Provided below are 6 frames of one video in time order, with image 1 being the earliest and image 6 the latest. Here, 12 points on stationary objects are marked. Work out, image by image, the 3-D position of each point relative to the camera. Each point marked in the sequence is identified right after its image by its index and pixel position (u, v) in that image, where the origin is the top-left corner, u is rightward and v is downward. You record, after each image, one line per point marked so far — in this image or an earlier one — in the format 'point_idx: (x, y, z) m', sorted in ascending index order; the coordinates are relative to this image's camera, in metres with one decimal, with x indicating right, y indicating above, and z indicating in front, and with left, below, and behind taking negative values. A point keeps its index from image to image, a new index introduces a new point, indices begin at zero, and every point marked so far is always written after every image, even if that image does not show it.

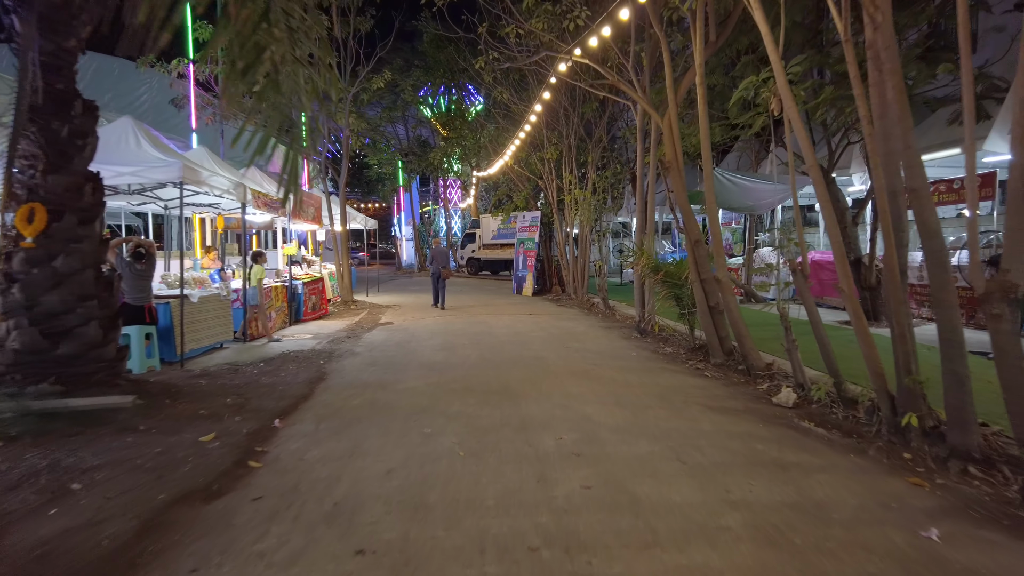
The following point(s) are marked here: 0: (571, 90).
0: (+1.4, +4.7, +16.4) m
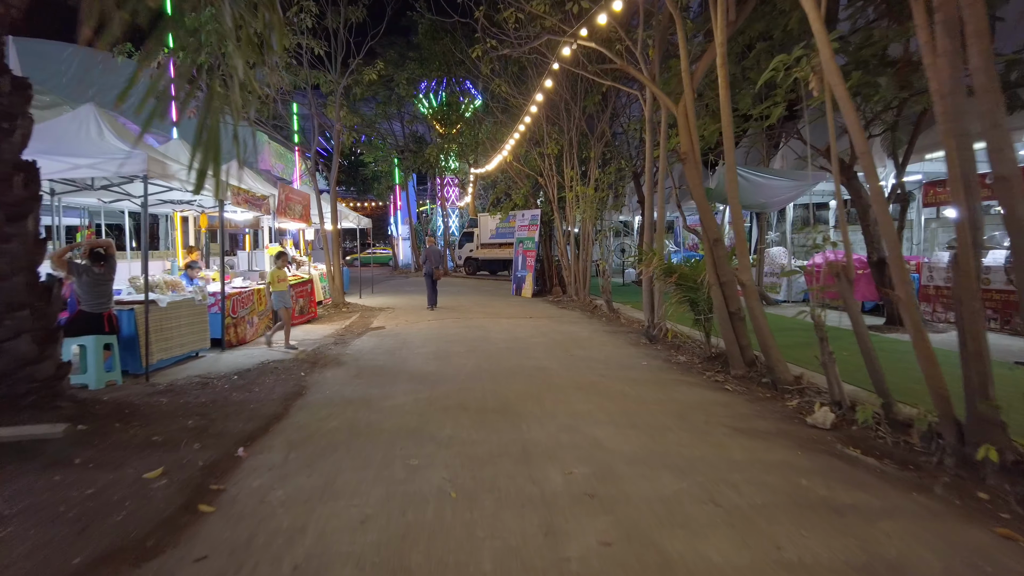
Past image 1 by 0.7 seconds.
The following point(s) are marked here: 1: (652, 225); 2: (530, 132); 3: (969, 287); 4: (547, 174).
0: (+1.3, +4.7, +15.7) m
1: (+2.0, +0.9, +9.9) m
2: (+0.5, +4.0, +17.7) m
3: (+2.5, 0.0, +3.8) m
4: (+0.9, +2.9, +17.9) m
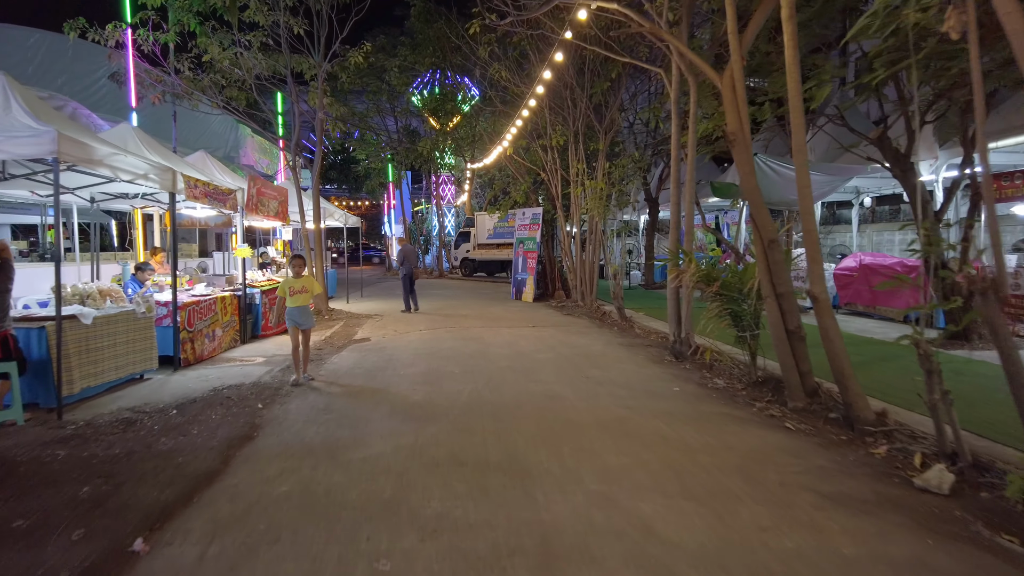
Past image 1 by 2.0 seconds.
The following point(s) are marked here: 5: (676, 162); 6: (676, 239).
0: (+1.4, +4.6, +14.4) m
1: (+2.0, +0.8, +8.5) m
2: (+0.5, +3.9, +16.3) m
3: (+2.5, -0.1, +2.4) m
4: (+0.9, +2.8, +16.6) m
5: (+2.0, +1.5, +8.5) m
6: (+2.0, +0.6, +8.5) m
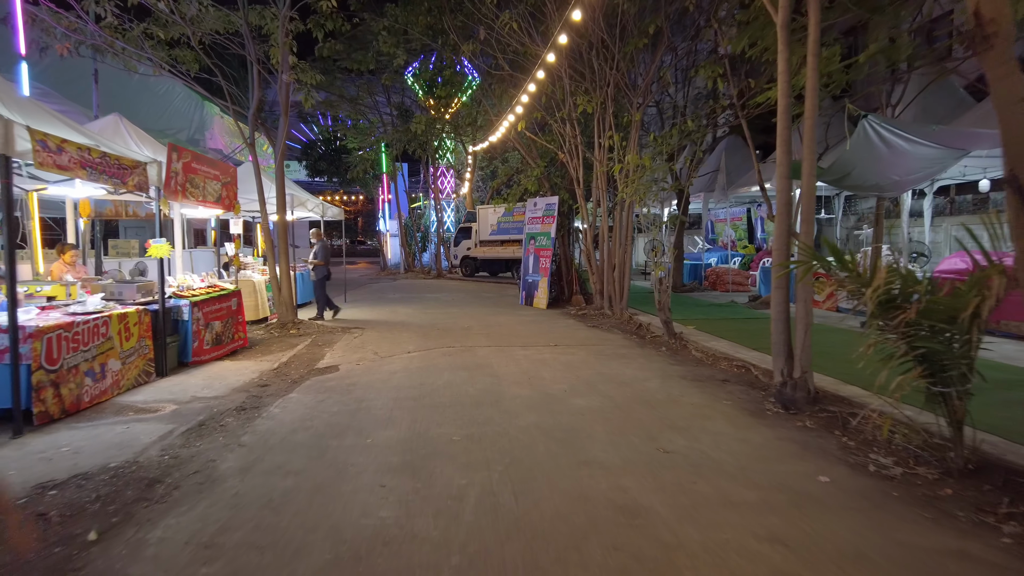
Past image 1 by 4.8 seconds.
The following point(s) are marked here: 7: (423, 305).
0: (+1.6, +4.5, +11.6) m
1: (+2.3, +0.6, +5.8) m
2: (+0.7, +3.8, +13.5) m
3: (+2.8, -0.2, -0.4) m
4: (+1.1, +2.7, +13.8) m
5: (+2.3, +1.4, +5.8) m
6: (+2.3, +0.5, +5.8) m
7: (-2.0, -0.4, +15.4) m
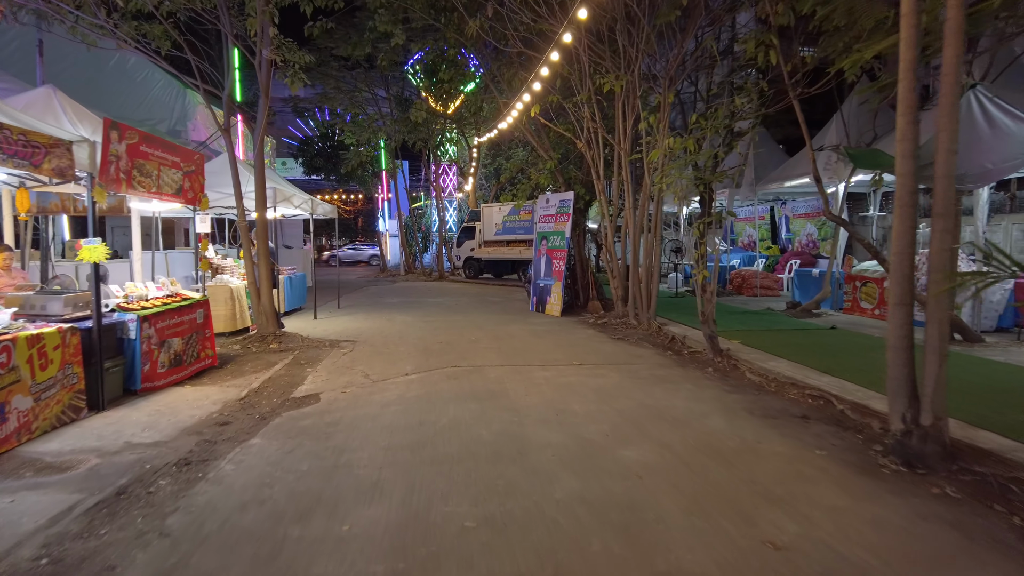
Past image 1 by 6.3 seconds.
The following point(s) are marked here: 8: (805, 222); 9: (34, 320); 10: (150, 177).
0: (+1.8, +4.4, +10.1) m
1: (+2.4, +0.5, +4.3) m
2: (+0.9, +3.7, +12.1) m
3: (+2.9, -0.3, -1.8) m
4: (+1.3, +2.6, +12.3) m
5: (+2.4, +1.3, +4.3) m
6: (+2.4, +0.4, +4.3) m
7: (-1.8, -0.5, +14.0) m
8: (+7.9, +1.8, +18.8) m
9: (-3.7, -0.2, +5.4) m
10: (-3.5, +1.1, +6.7) m
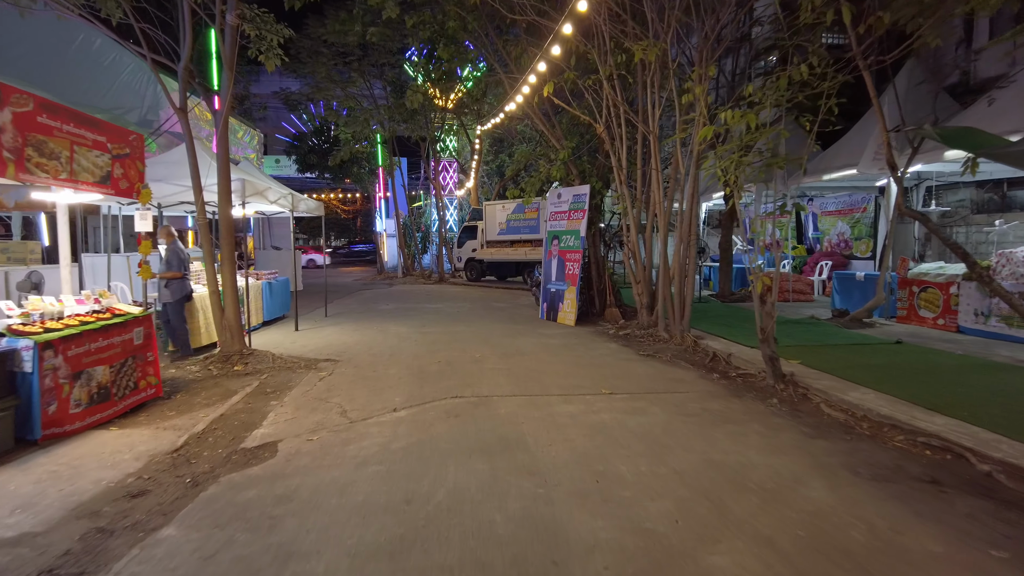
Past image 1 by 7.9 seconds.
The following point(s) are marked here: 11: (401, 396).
0: (+1.9, +4.3, +8.5) m
1: (+2.6, +0.4, +2.7) m
2: (+1.0, +3.6, +10.5) m
3: (+3.1, -0.4, -3.4) m
4: (+1.5, +2.5, +10.7) m
5: (+2.6, +1.2, +2.7) m
6: (+2.6, +0.3, +2.7) m
7: (-1.6, -0.6, +12.4) m
8: (+8.0, +1.7, +17.2) m
9: (-3.6, -0.4, +3.9) m
10: (-3.4, +1.0, +5.1) m
11: (-1.0, -1.0, +6.4) m
